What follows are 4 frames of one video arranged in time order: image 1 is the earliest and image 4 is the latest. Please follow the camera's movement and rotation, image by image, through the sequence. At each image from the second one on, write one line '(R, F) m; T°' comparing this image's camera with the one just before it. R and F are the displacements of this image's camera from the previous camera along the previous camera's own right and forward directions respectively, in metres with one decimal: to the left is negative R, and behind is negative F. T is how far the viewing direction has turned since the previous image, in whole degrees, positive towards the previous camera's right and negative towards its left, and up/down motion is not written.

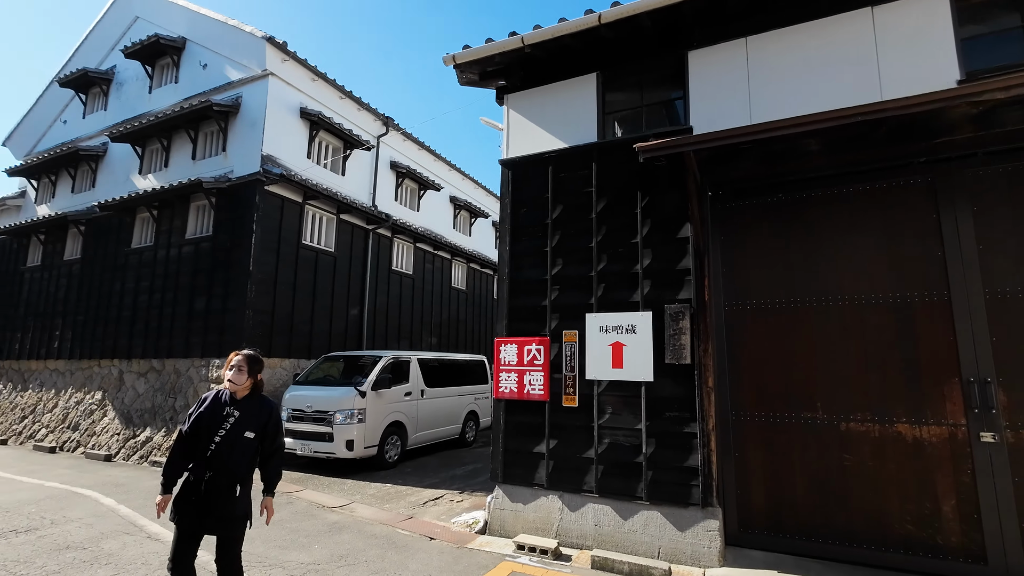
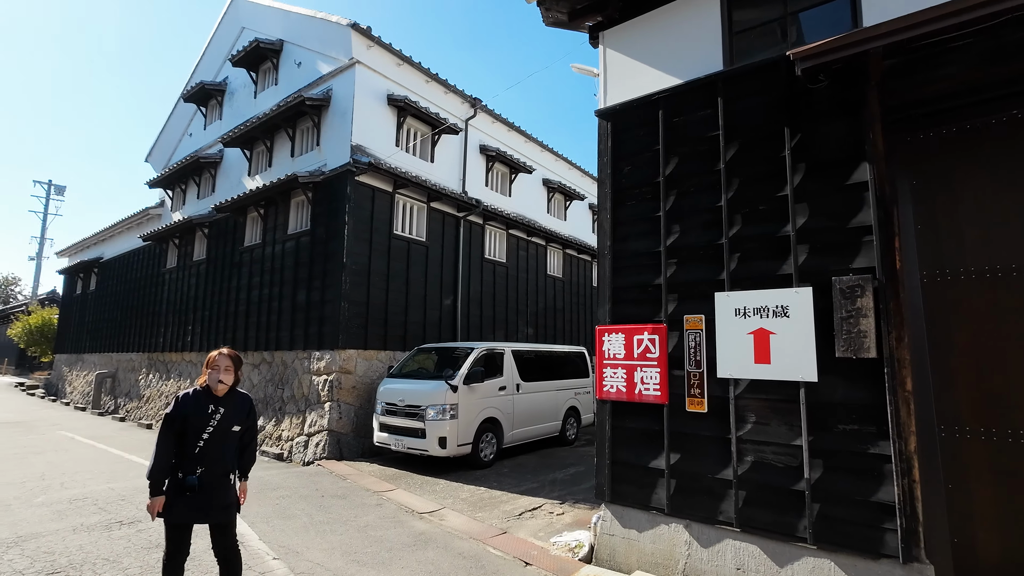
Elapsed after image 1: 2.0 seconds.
(0.0, +0.9) m; -11°
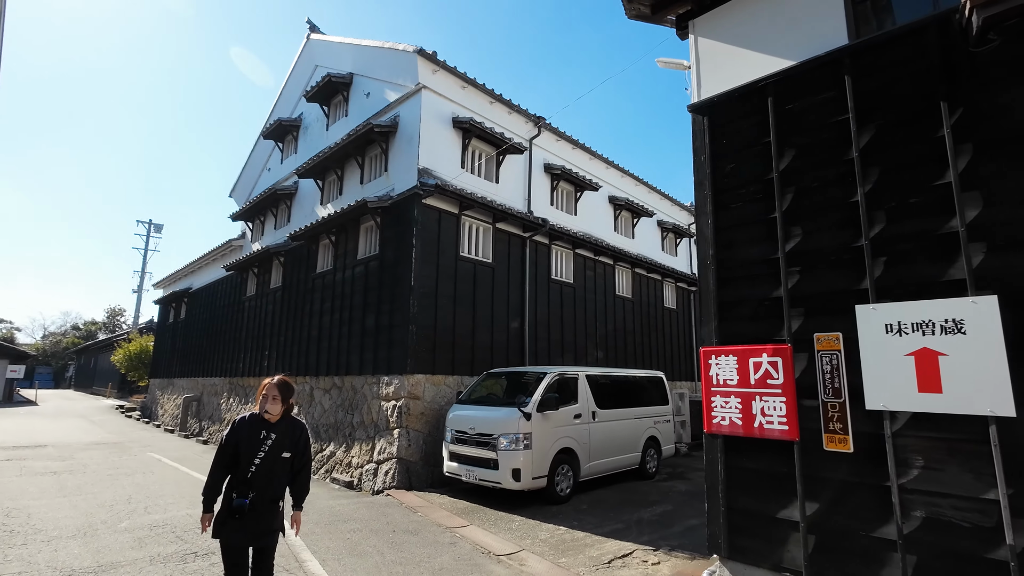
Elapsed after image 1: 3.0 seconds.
(-0.2, +0.4) m; -7°
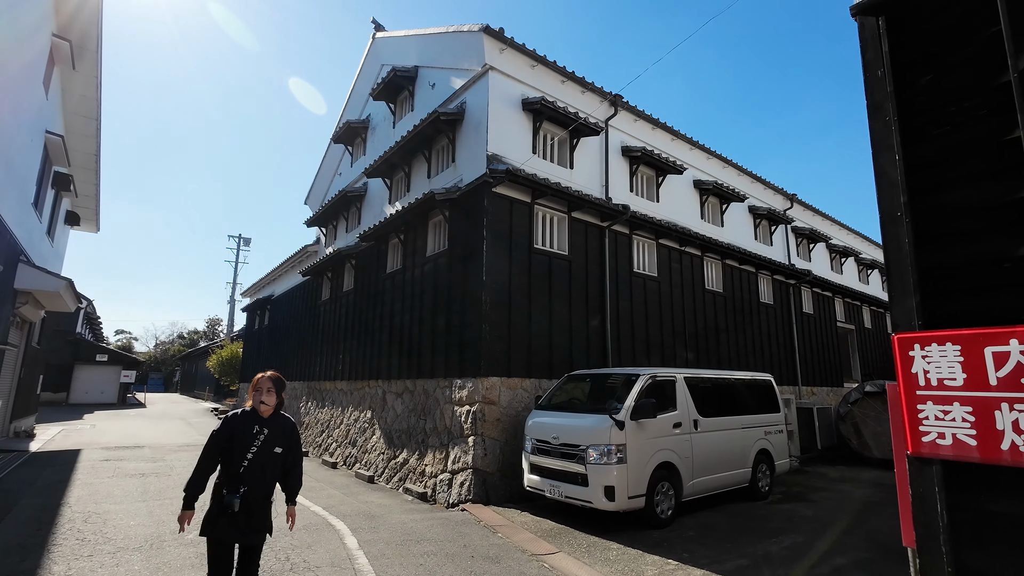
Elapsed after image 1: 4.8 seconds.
(-0.2, +0.9) m; -8°
